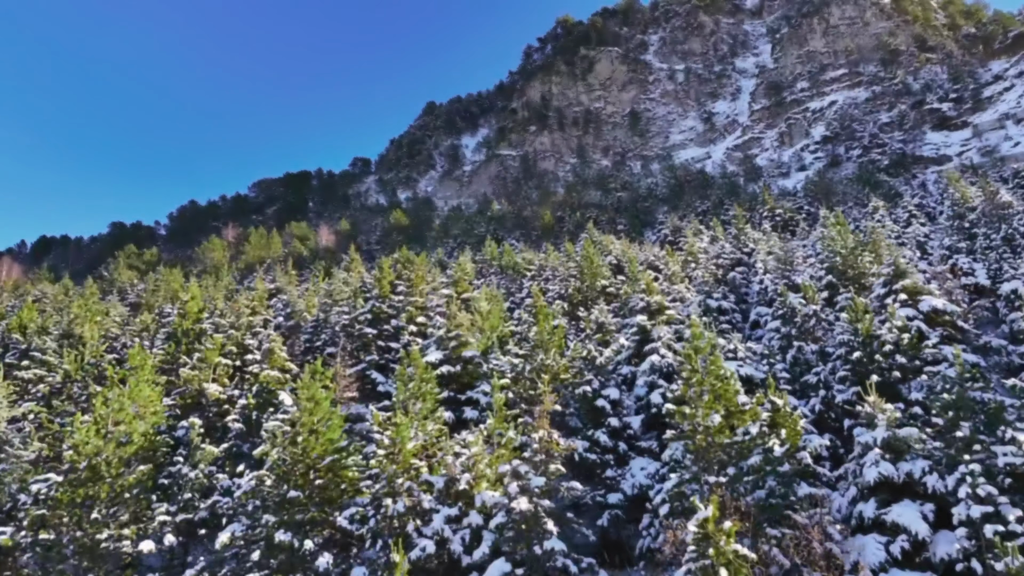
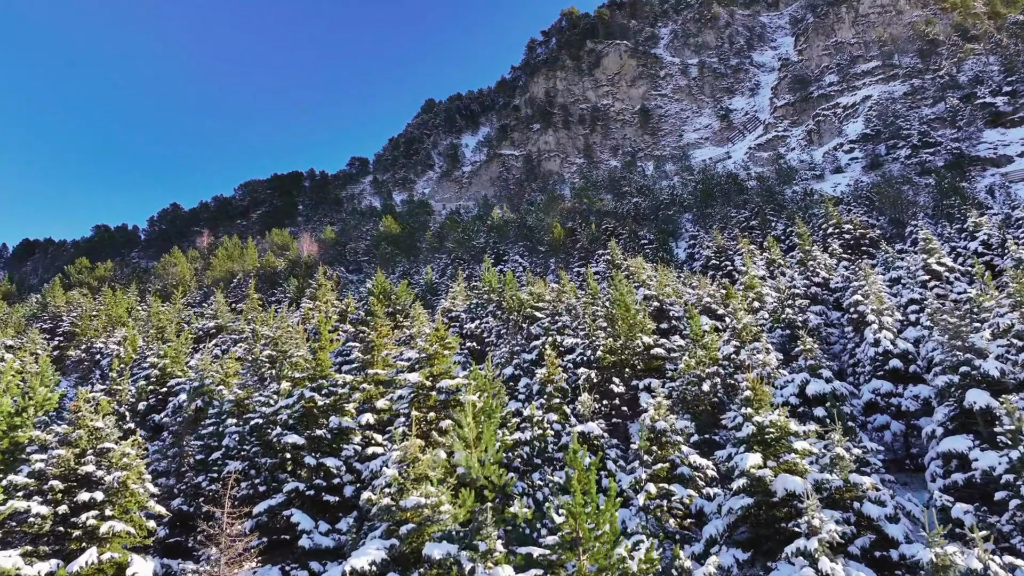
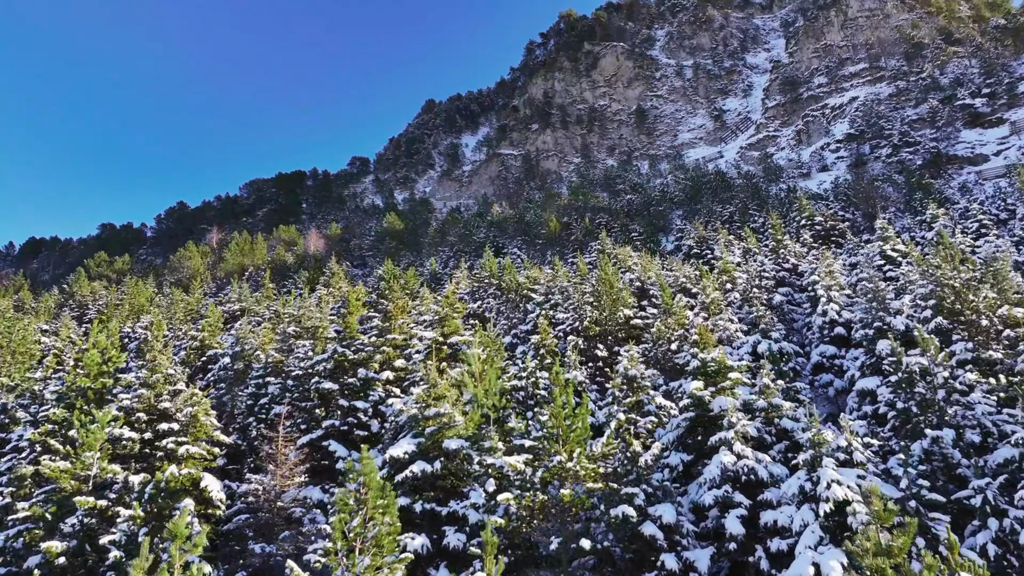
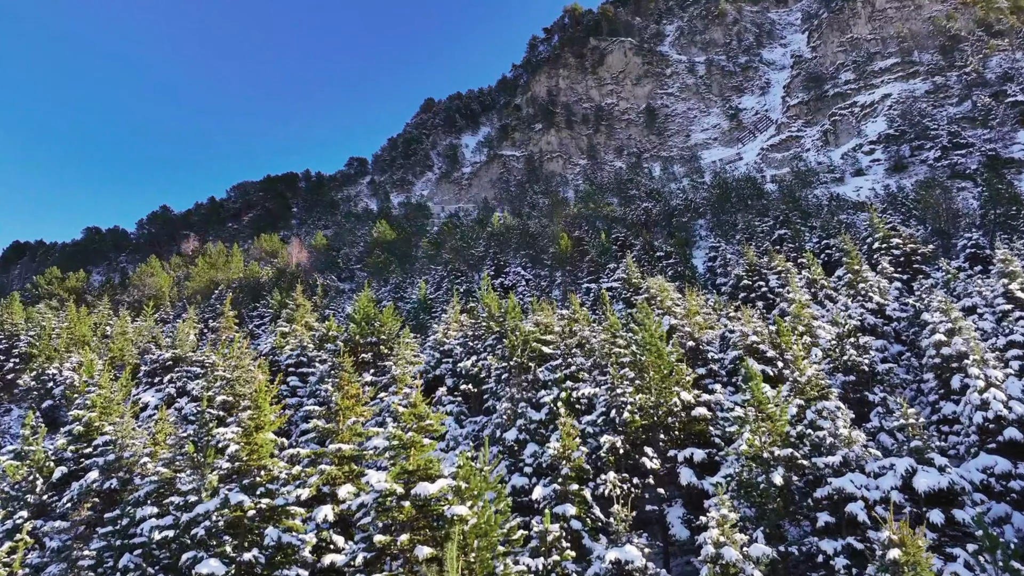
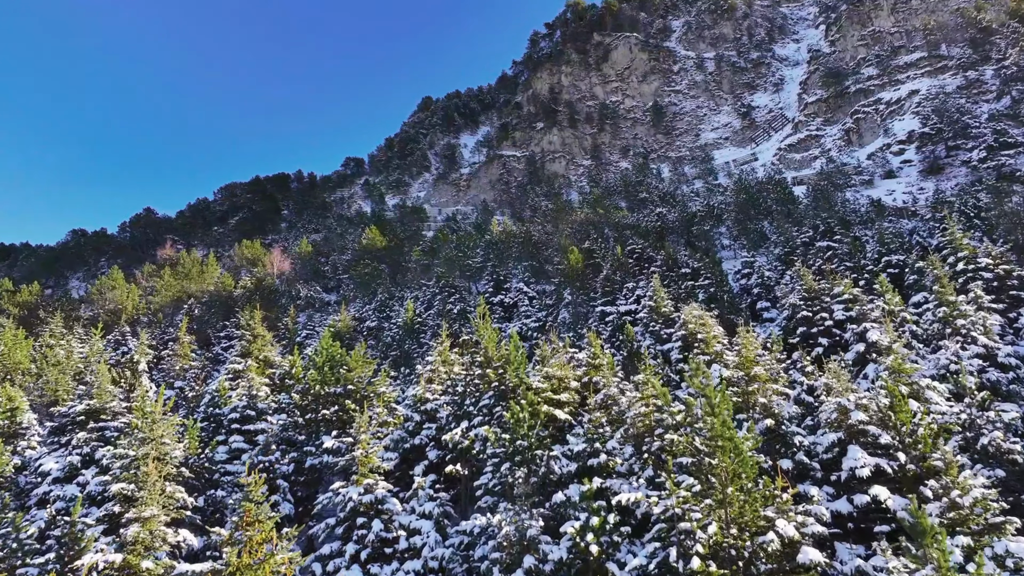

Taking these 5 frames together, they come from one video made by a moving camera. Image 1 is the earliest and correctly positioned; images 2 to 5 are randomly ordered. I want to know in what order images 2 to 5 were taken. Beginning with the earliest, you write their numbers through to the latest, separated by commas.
3, 2, 4, 5
